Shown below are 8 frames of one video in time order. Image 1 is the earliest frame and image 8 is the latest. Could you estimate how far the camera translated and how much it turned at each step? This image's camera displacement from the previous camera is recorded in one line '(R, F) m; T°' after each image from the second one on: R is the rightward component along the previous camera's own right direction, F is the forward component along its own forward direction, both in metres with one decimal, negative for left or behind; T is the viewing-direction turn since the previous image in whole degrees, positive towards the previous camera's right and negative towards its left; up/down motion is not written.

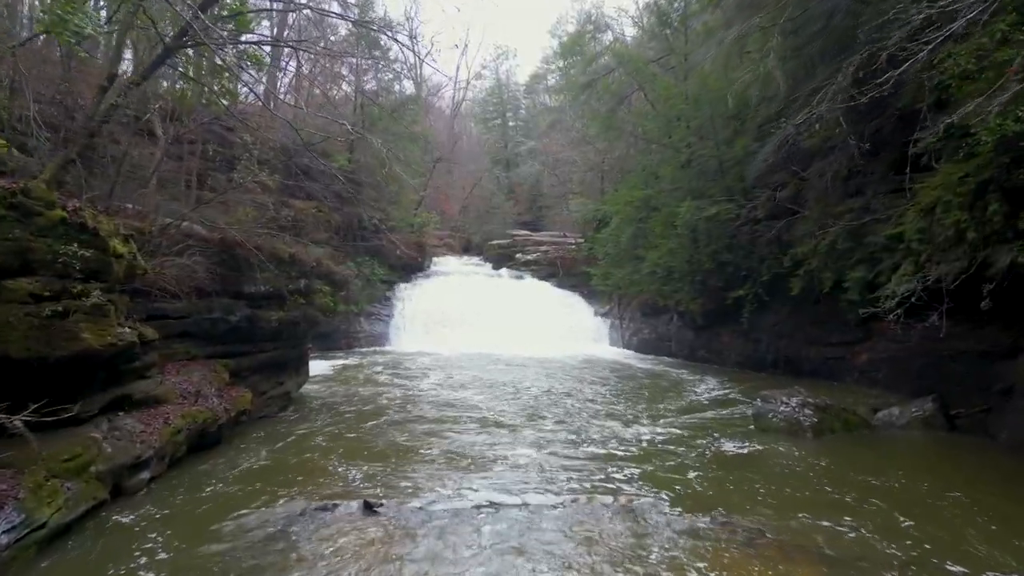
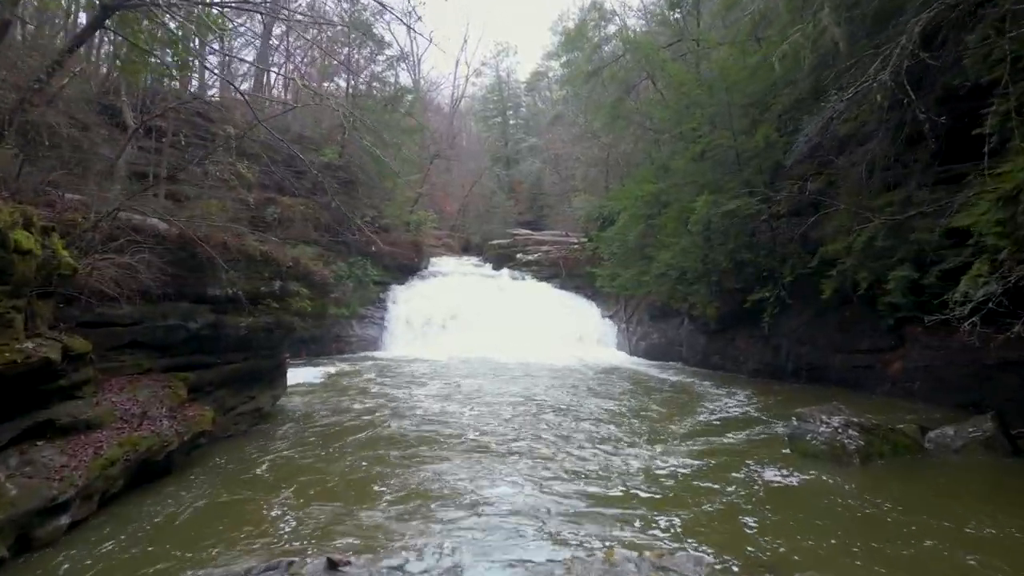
(0.0, +1.1) m; 0°
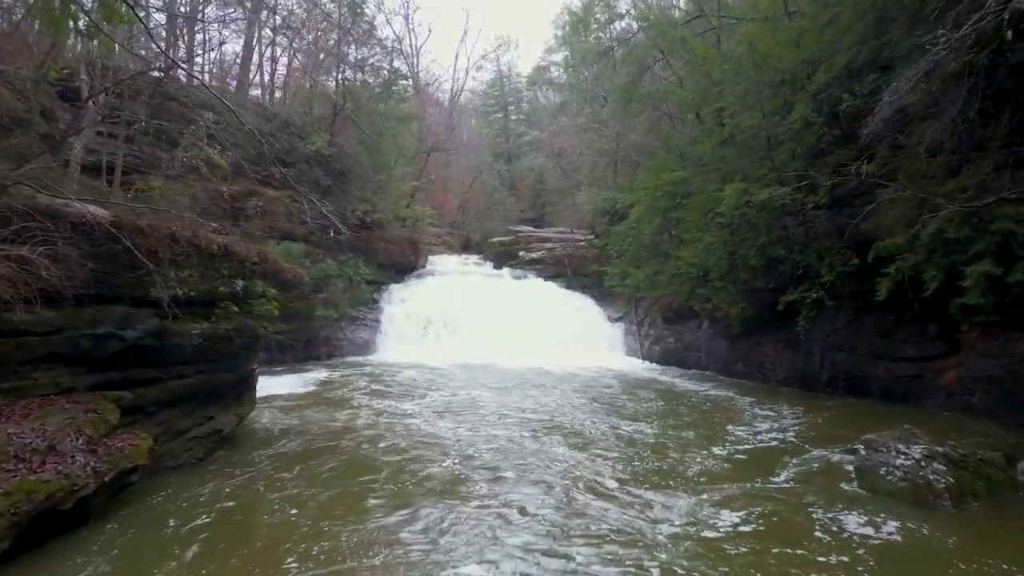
(0.0, +1.3) m; 0°
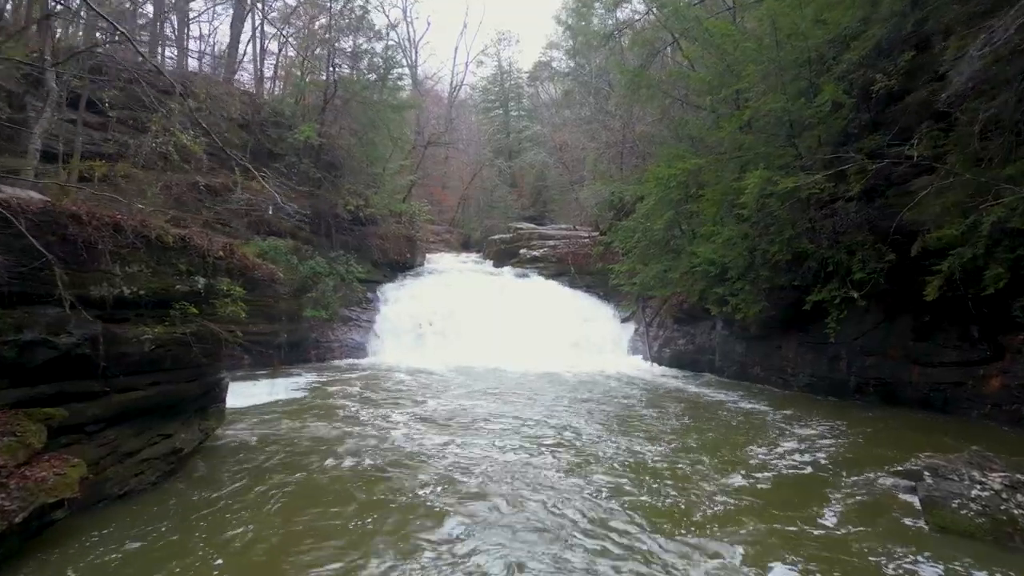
(0.0, +0.9) m; 0°
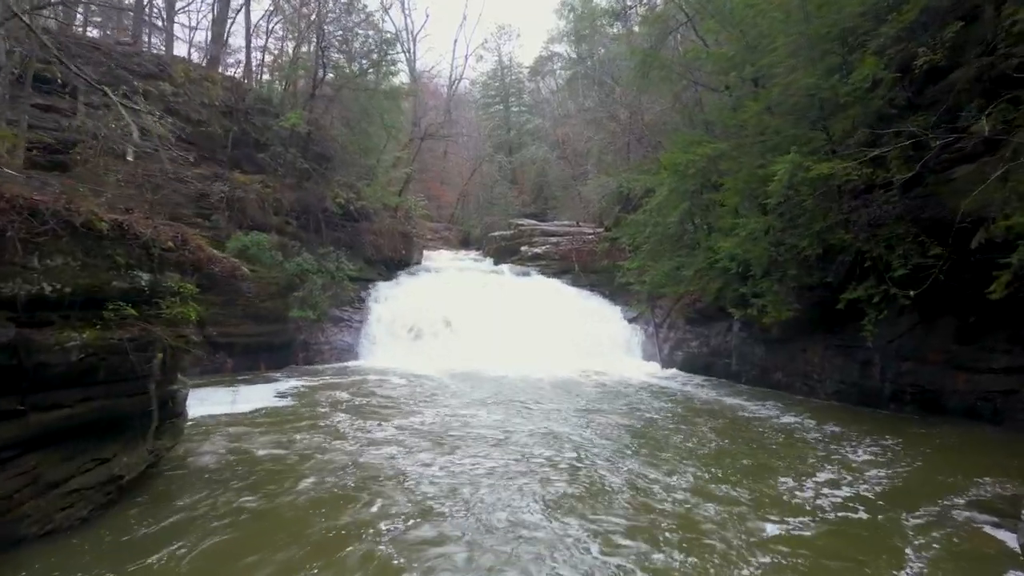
(0.0, +1.0) m; 0°
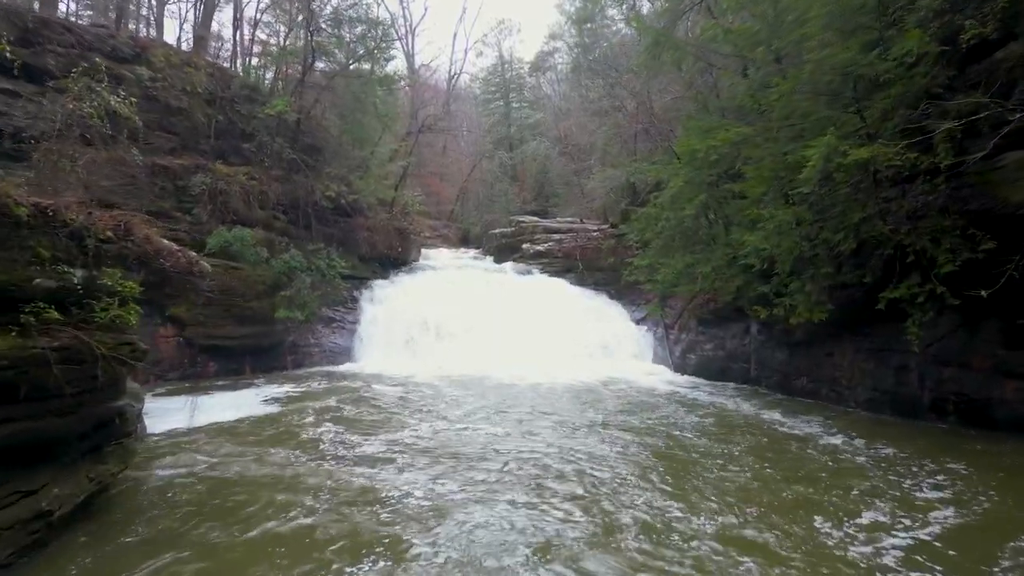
(0.0, +0.9) m; 0°
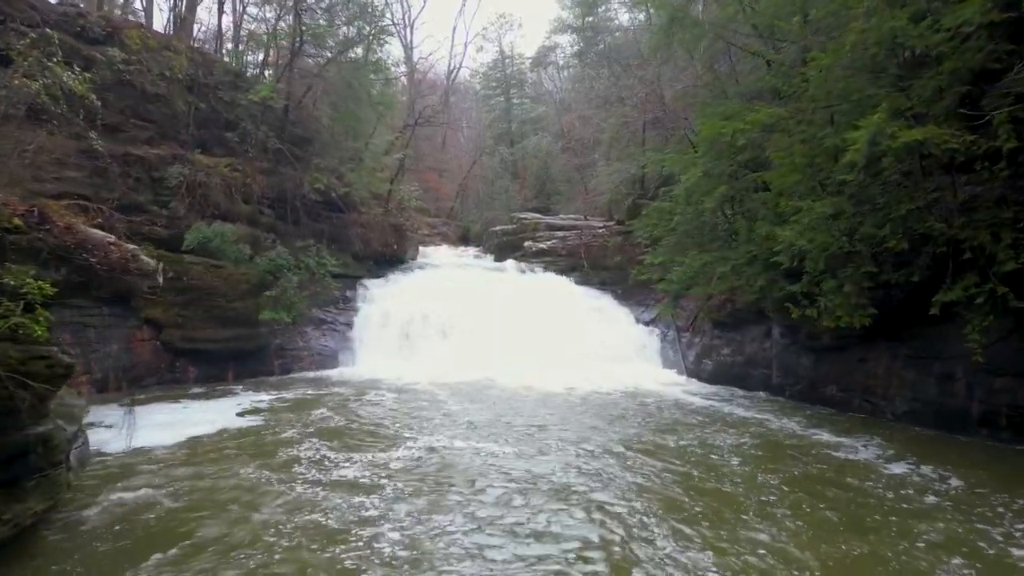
(0.0, +0.9) m; 0°
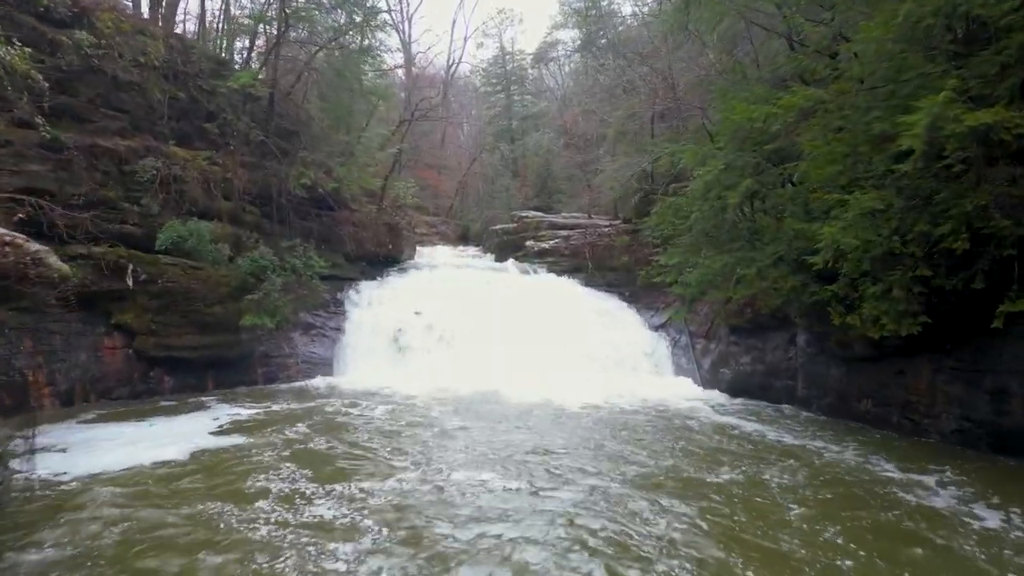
(0.0, +0.9) m; 0°
